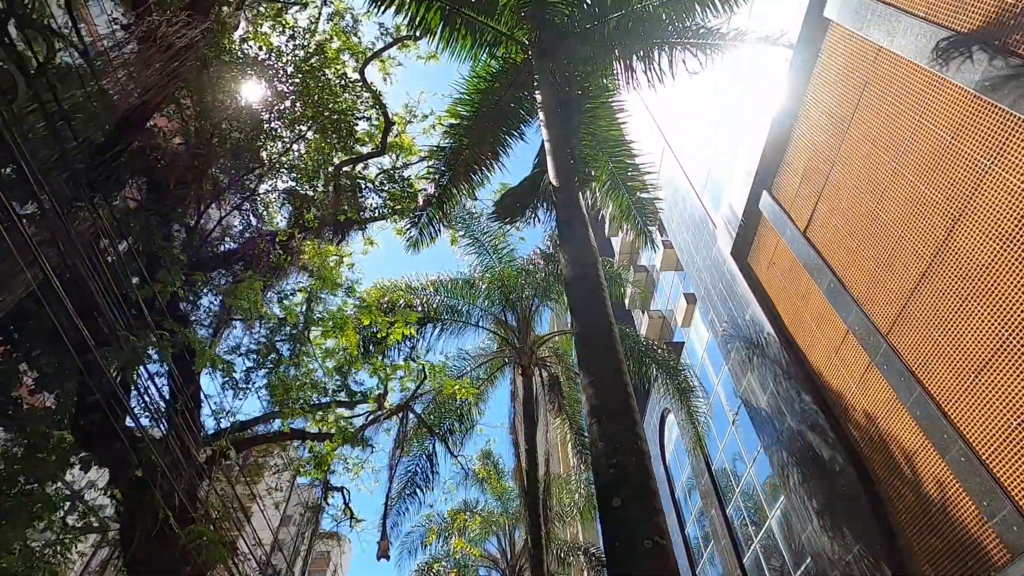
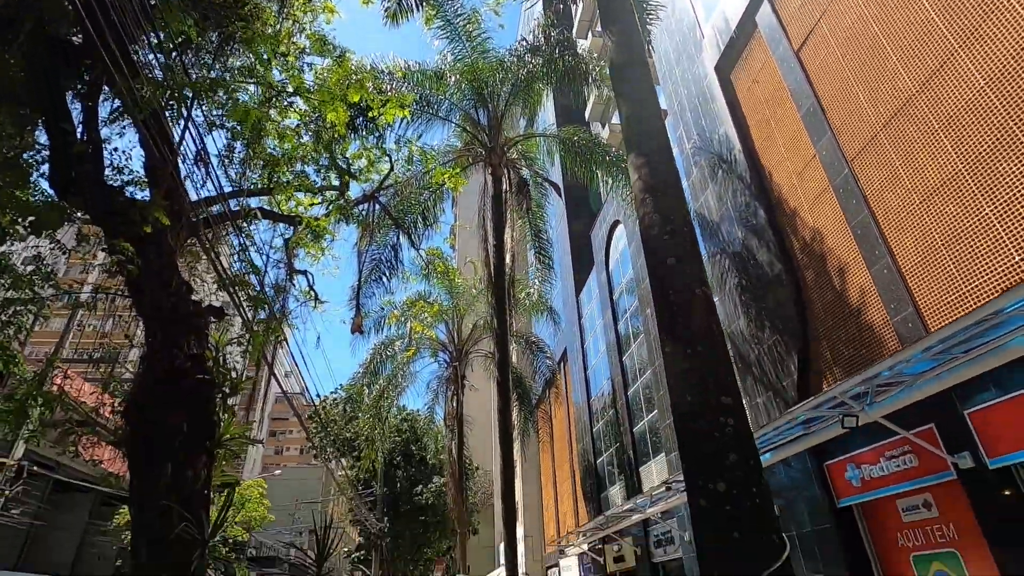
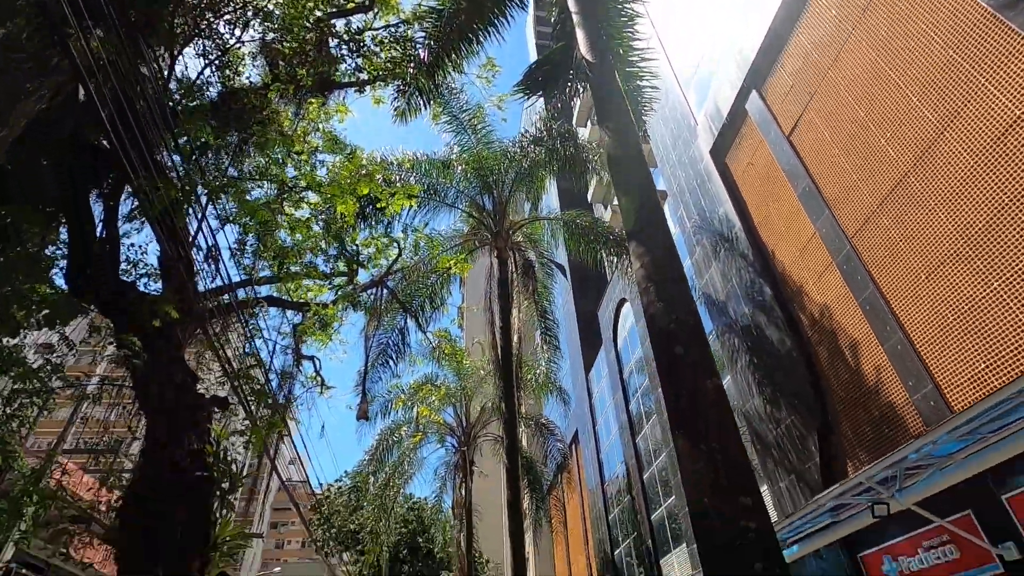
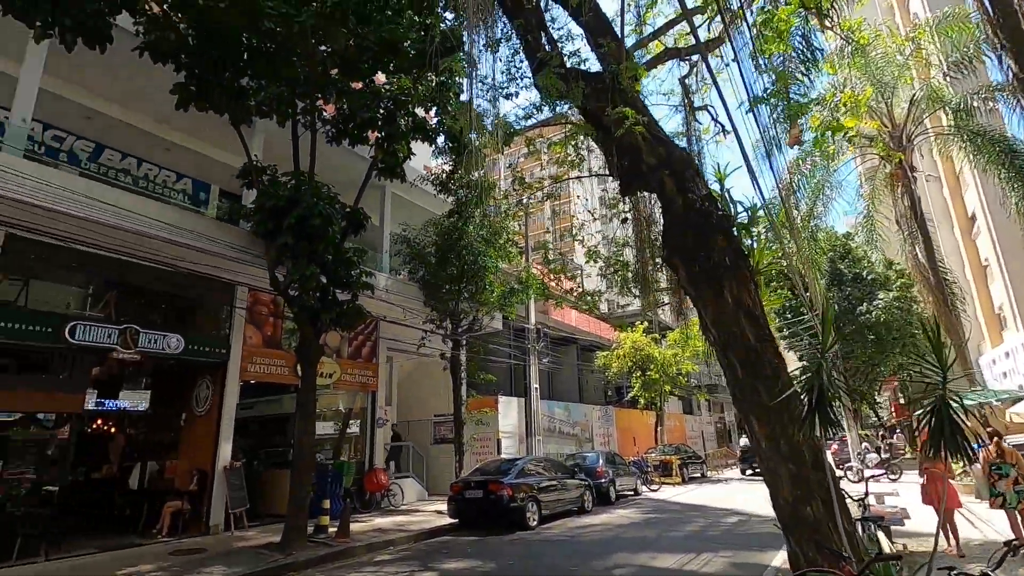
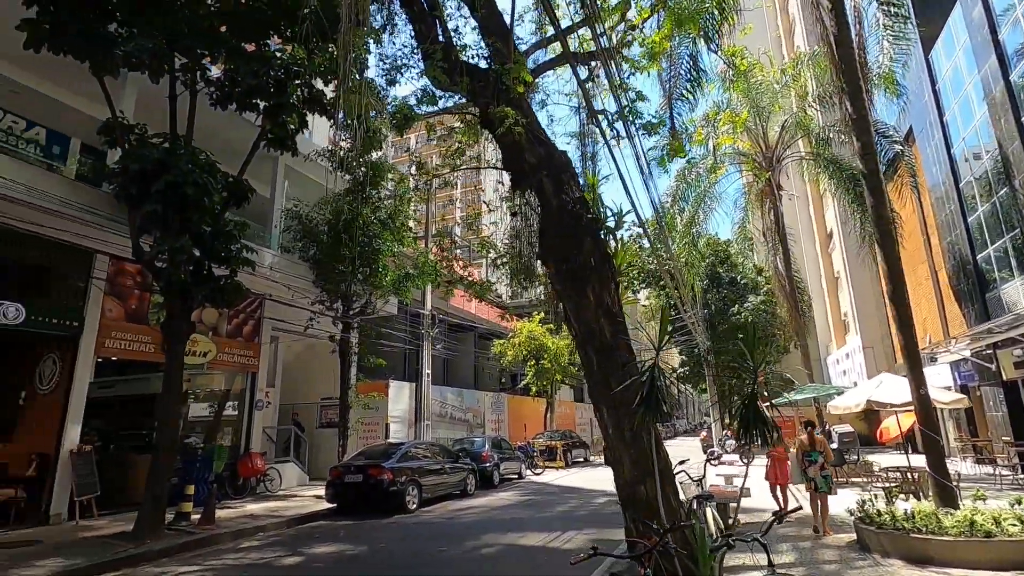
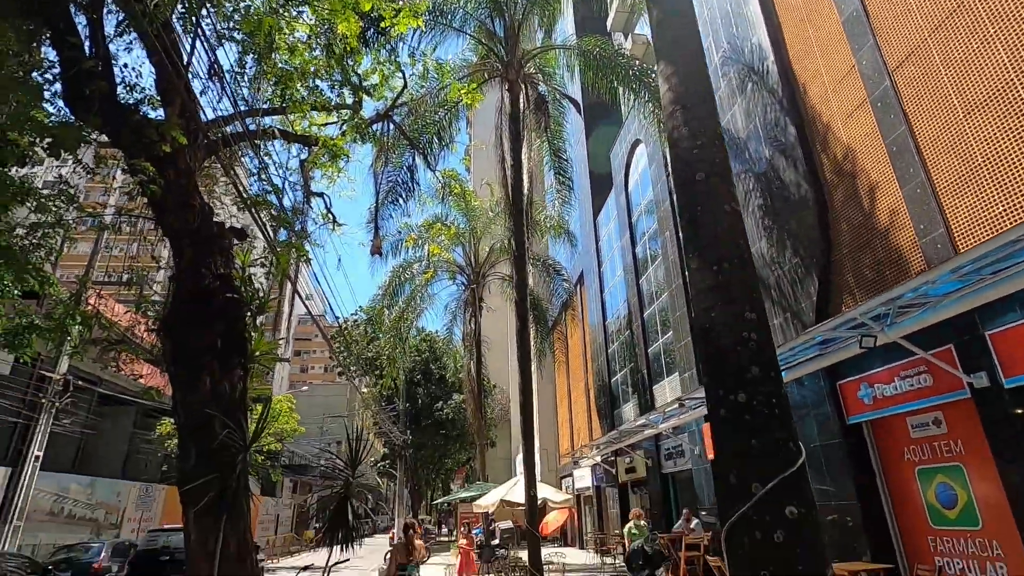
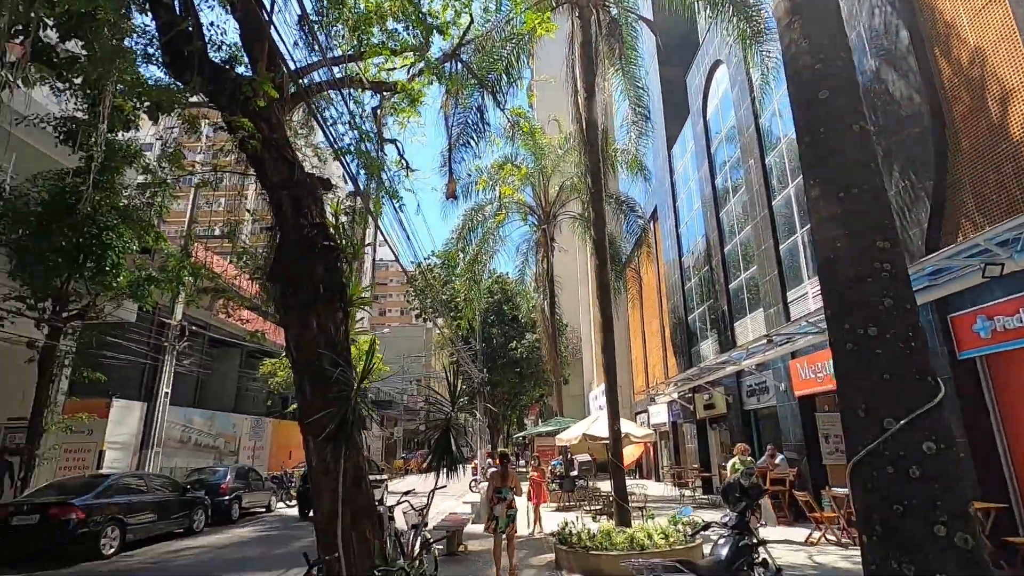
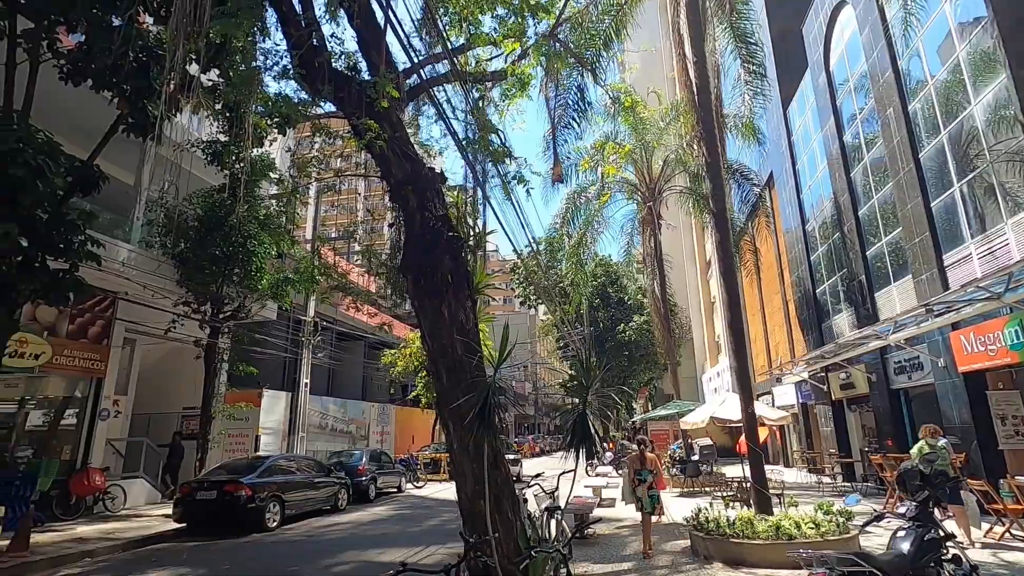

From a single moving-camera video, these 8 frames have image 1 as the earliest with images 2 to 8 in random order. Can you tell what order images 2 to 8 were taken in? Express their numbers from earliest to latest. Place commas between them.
3, 2, 6, 7, 8, 5, 4
